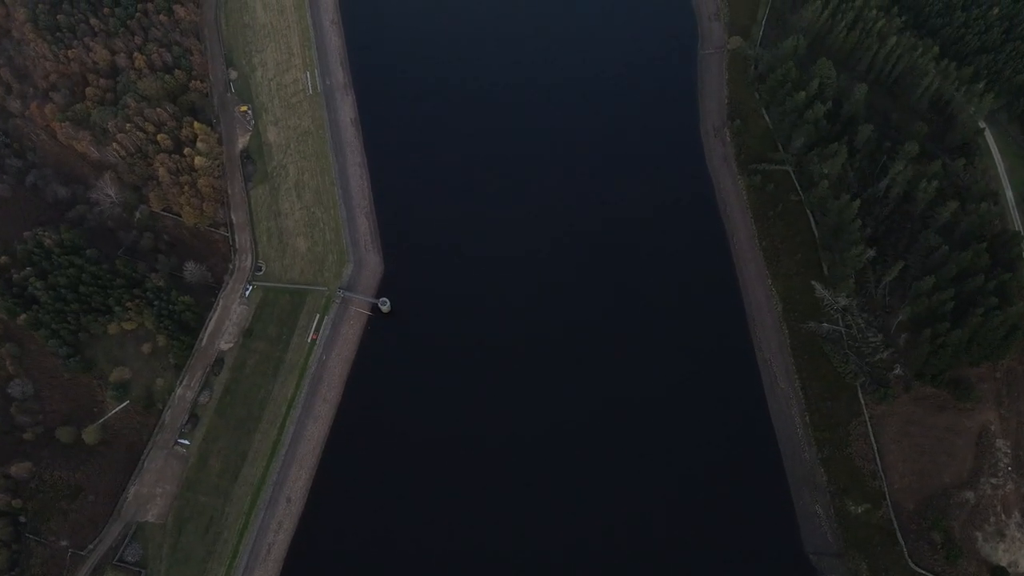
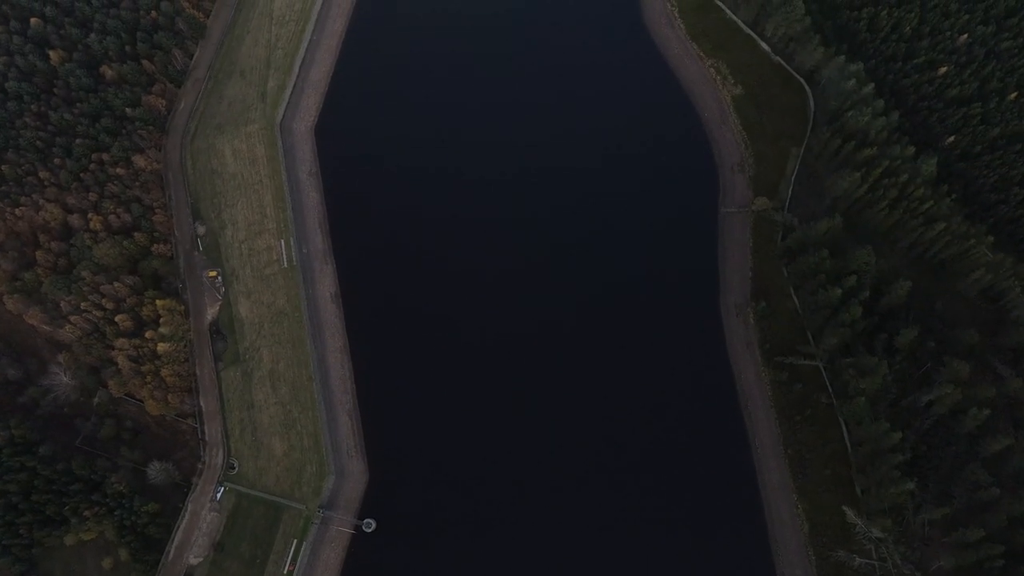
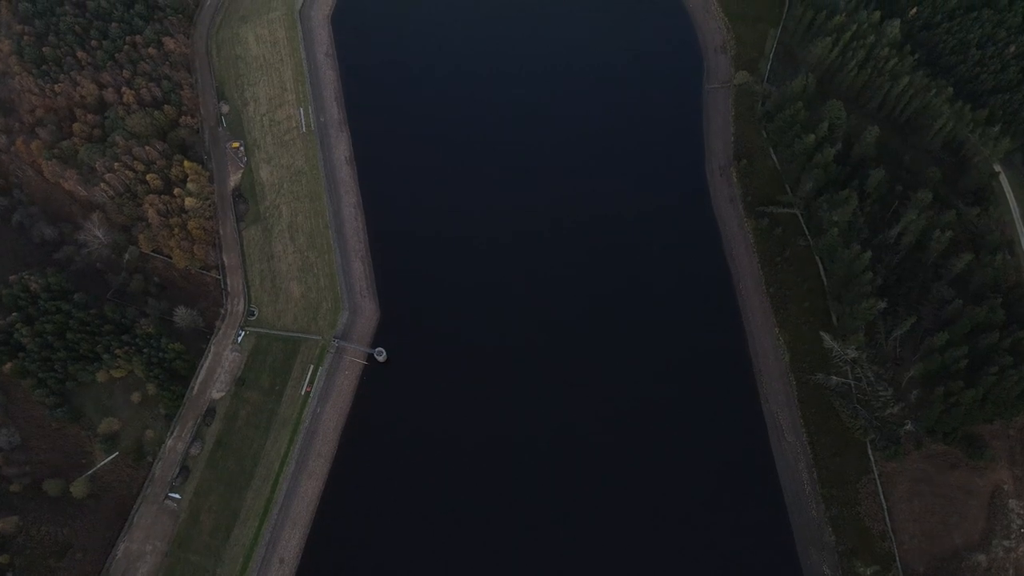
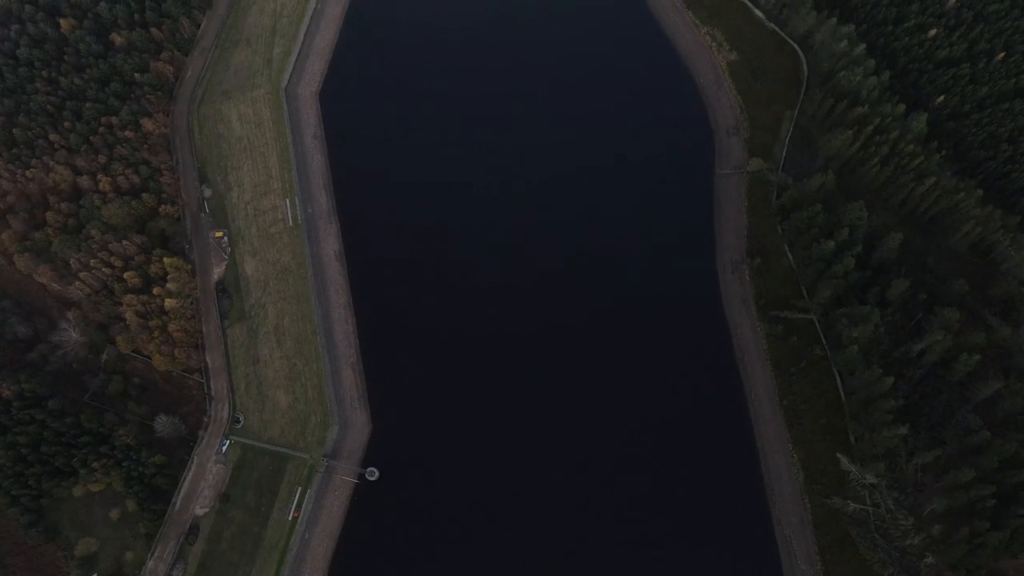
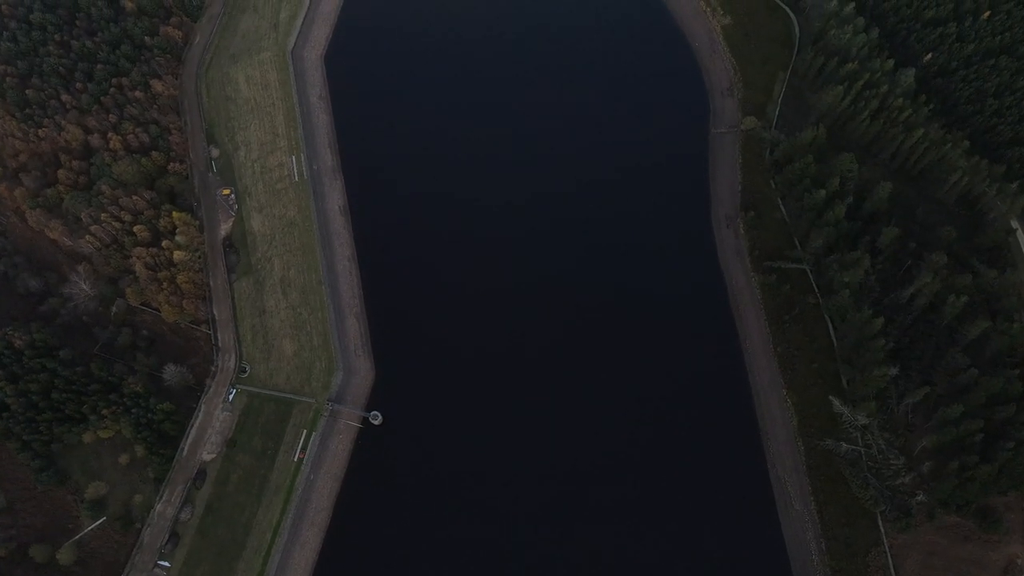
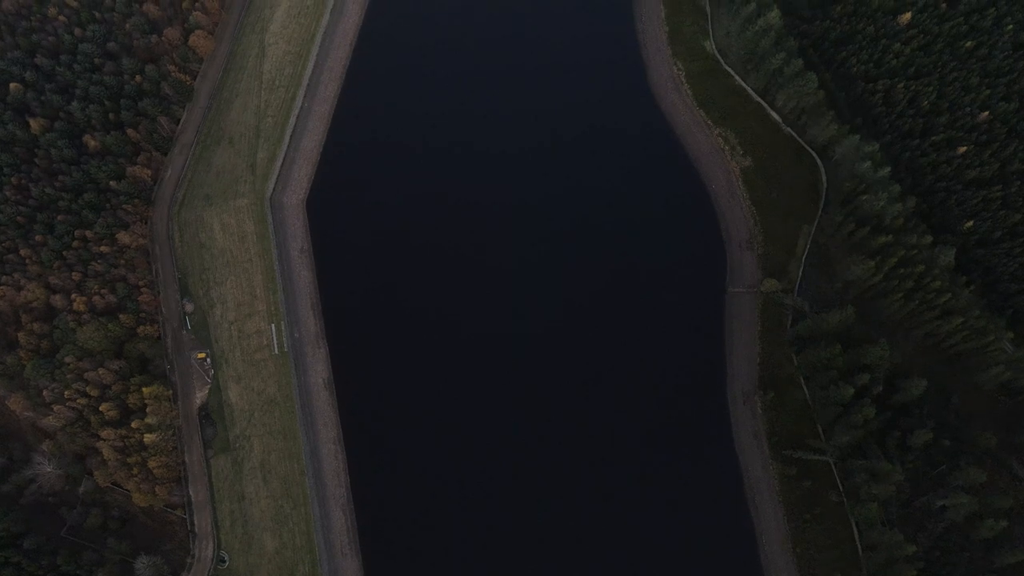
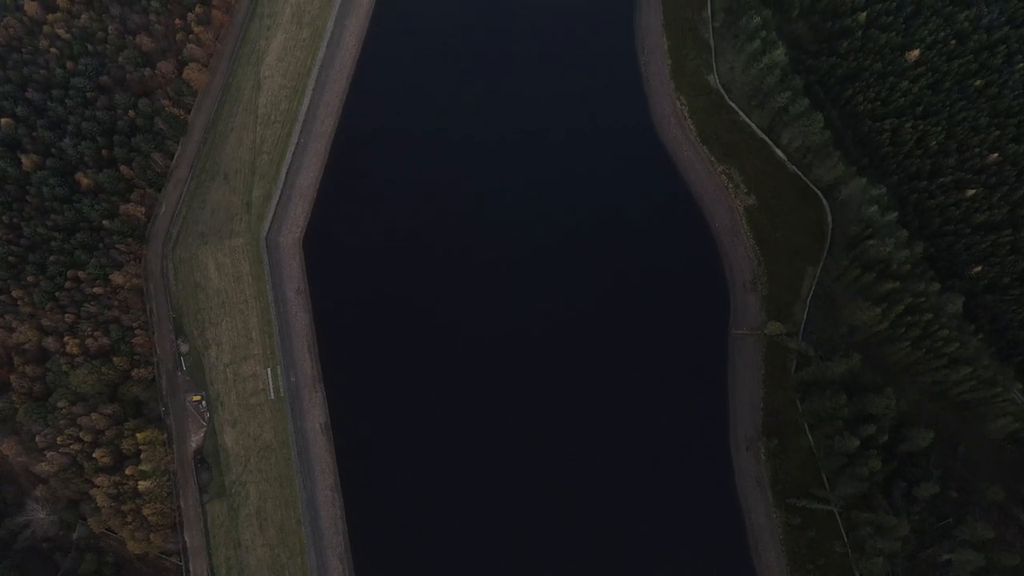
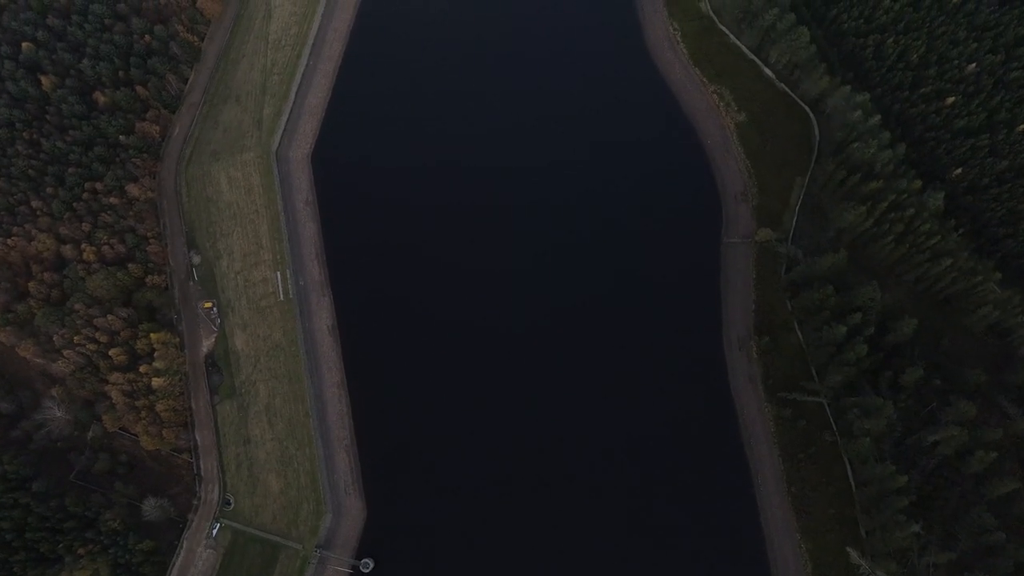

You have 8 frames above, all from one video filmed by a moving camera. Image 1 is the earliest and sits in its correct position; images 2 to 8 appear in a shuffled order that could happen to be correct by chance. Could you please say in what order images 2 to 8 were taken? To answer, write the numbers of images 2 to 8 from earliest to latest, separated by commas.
3, 5, 4, 2, 8, 6, 7
